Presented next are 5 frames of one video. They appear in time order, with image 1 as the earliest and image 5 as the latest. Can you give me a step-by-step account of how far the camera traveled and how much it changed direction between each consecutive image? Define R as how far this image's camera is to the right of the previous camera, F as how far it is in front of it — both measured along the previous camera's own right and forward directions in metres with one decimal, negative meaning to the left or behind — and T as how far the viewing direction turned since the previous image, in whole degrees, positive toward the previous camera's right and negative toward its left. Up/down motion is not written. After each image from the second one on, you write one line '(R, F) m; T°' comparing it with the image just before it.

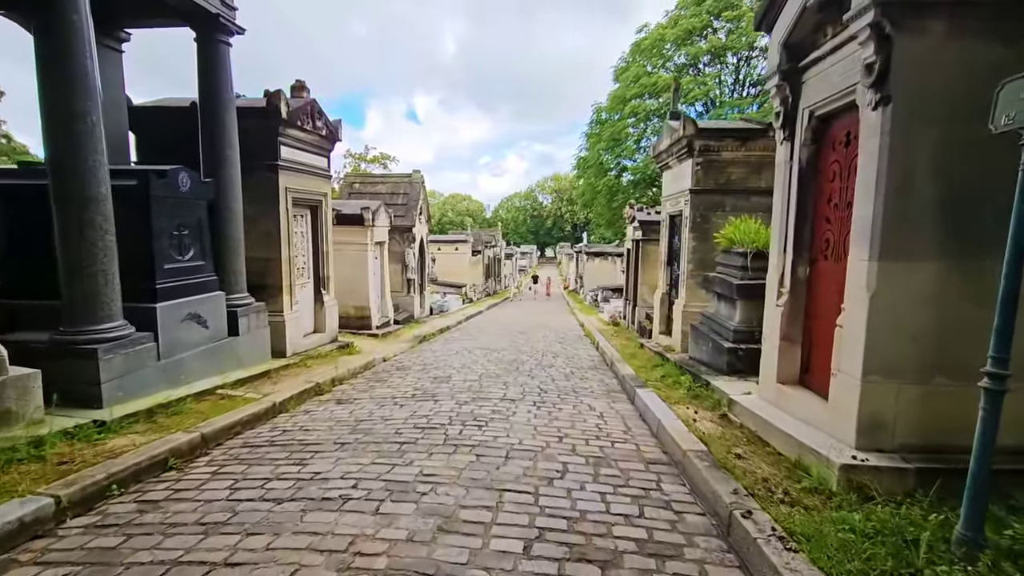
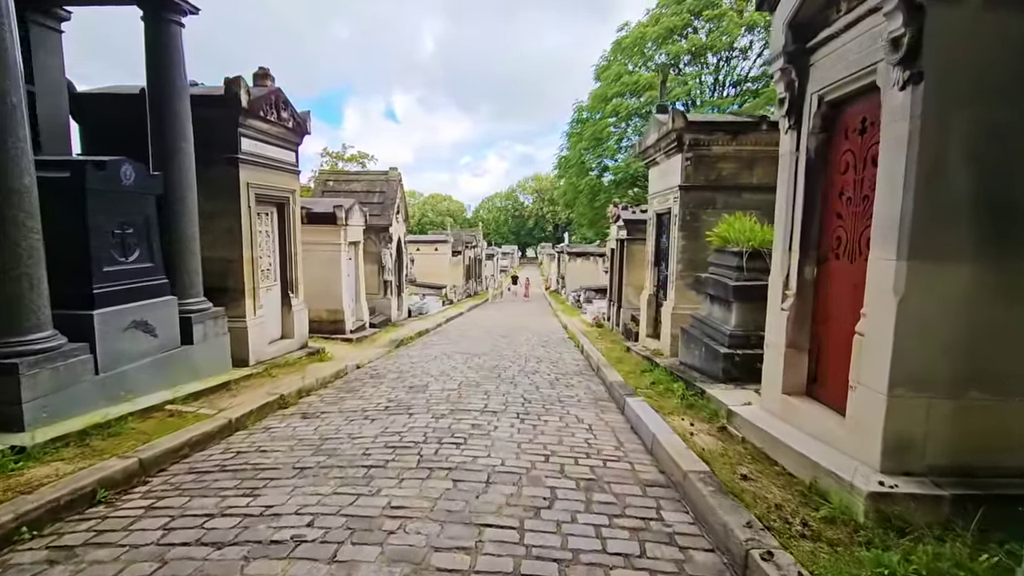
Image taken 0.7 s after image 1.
(0.0, +0.5) m; +2°
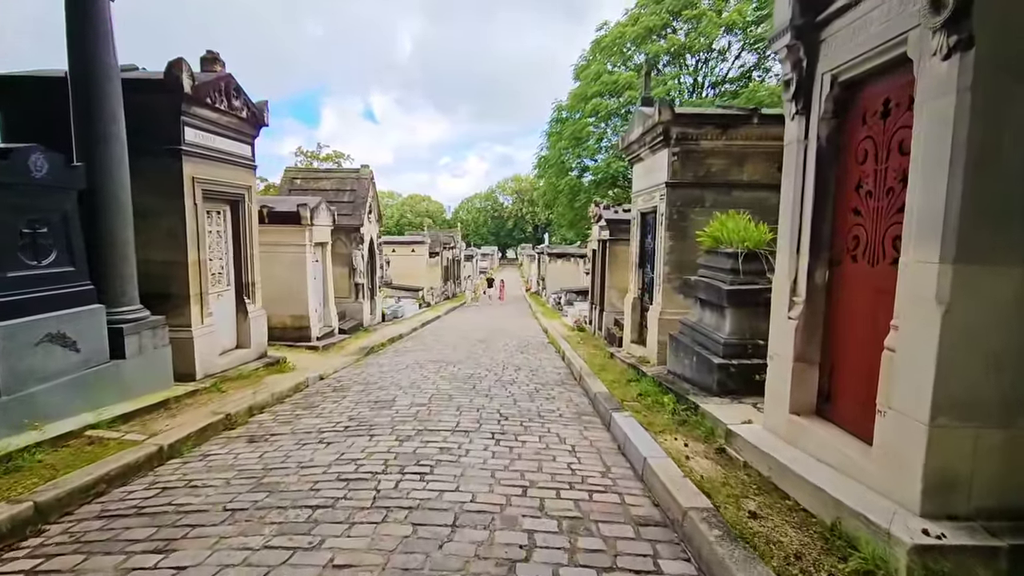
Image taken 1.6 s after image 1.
(+0.1, +0.6) m; +2°
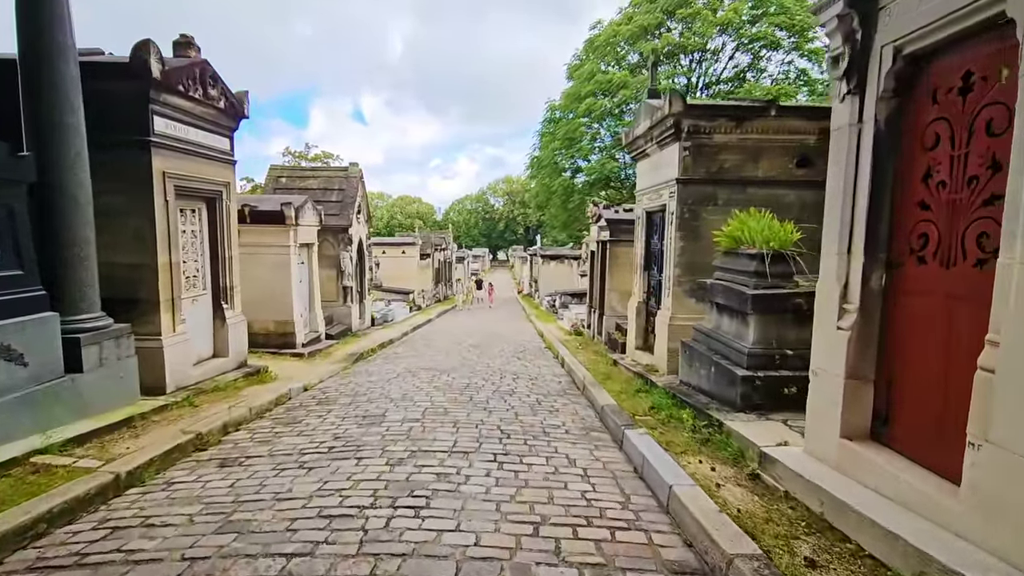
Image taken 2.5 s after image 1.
(-0.1, +0.5) m; +1°
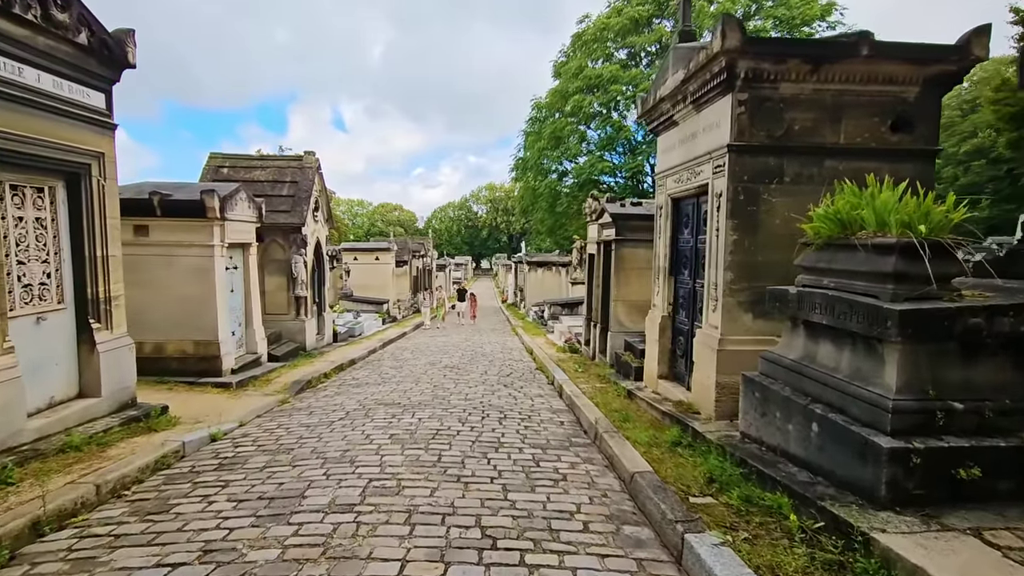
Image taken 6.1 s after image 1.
(0.0, +2.0) m; +2°
